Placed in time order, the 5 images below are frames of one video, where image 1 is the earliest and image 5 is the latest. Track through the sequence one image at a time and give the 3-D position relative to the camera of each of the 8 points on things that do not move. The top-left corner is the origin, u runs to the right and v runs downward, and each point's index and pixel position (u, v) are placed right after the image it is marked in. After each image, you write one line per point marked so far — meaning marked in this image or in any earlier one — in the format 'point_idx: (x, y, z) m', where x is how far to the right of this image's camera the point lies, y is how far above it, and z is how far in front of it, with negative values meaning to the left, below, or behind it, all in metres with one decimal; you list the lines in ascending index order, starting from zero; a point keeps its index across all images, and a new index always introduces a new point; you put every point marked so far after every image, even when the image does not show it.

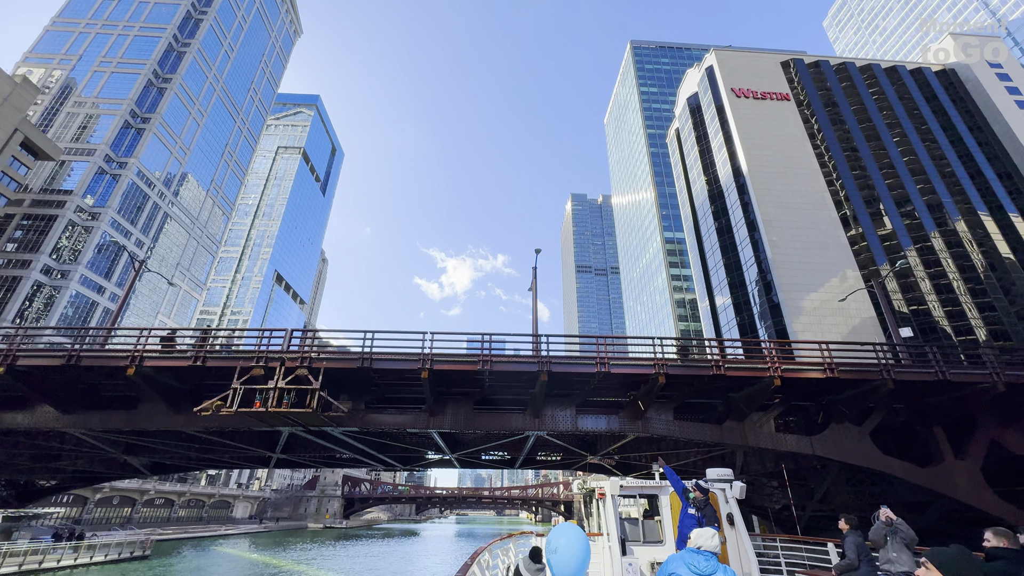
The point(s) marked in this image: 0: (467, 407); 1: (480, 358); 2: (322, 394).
0: (-1.7, -4.2, +16.2) m
1: (-1.0, -2.2, +14.2) m
2: (-5.8, -3.2, +13.6) m
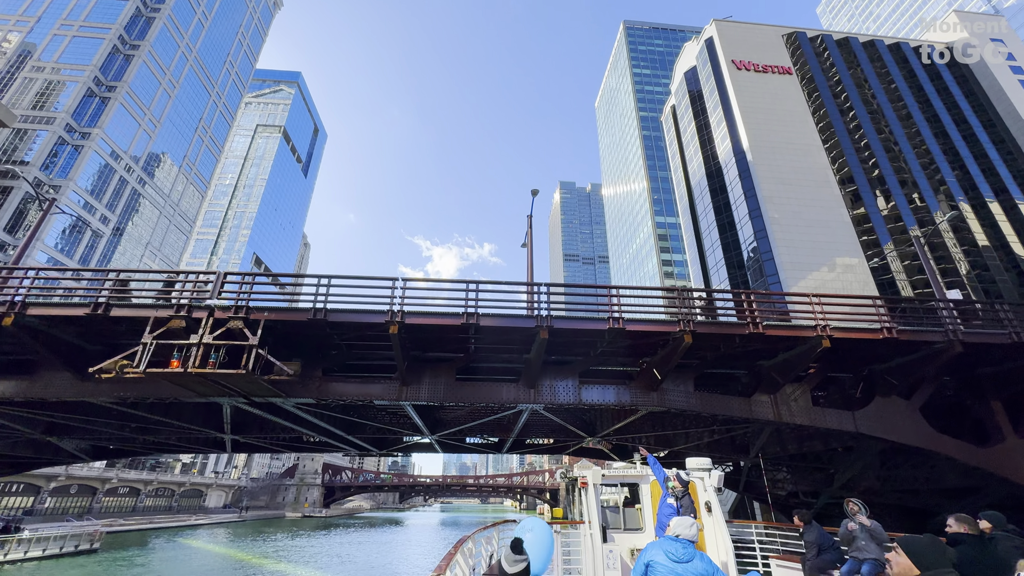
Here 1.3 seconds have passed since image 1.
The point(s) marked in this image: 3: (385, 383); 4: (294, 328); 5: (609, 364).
0: (-2.0, -2.5, +13.4) m
1: (-1.2, -0.6, +11.4) m
2: (-5.9, -1.5, +10.7) m
3: (-3.7, -2.7, +13.1) m
4: (-5.6, -0.9, +11.6) m
5: (+3.1, -2.4, +14.4) m
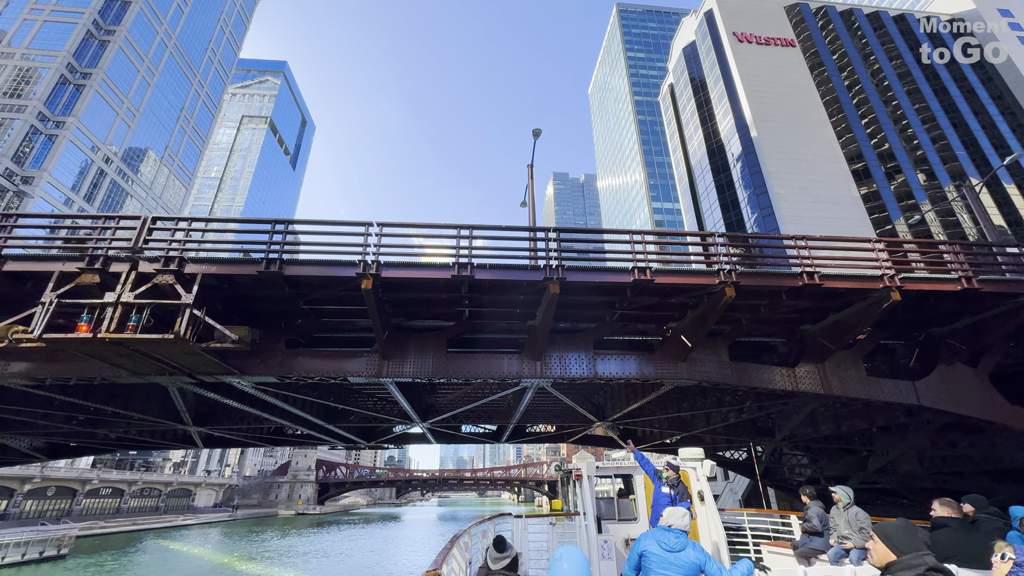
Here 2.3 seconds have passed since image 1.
0: (-1.9, -1.4, +11.2) m
1: (-1.1, +0.5, +9.2) m
2: (-5.9, -0.5, +8.5) m
3: (-3.7, -1.6, +10.9) m
4: (-5.5, +0.1, +9.4) m
5: (+3.1, -1.2, +12.3) m
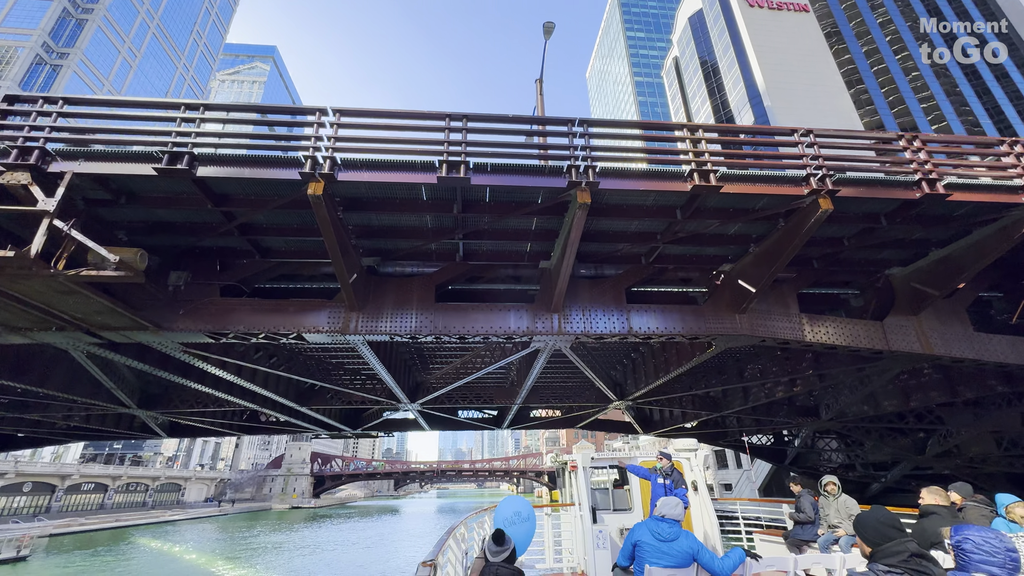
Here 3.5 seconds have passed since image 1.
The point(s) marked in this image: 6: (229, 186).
0: (-1.8, 0.0, +8.6) m
1: (-1.0, +1.8, +6.5) m
2: (-5.7, +0.7, +5.8) m
3: (-3.5, -0.4, +8.3) m
4: (-5.4, +1.4, +6.7) m
5: (+3.3, +0.1, +9.7) m
6: (-4.1, +1.4, +6.5) m
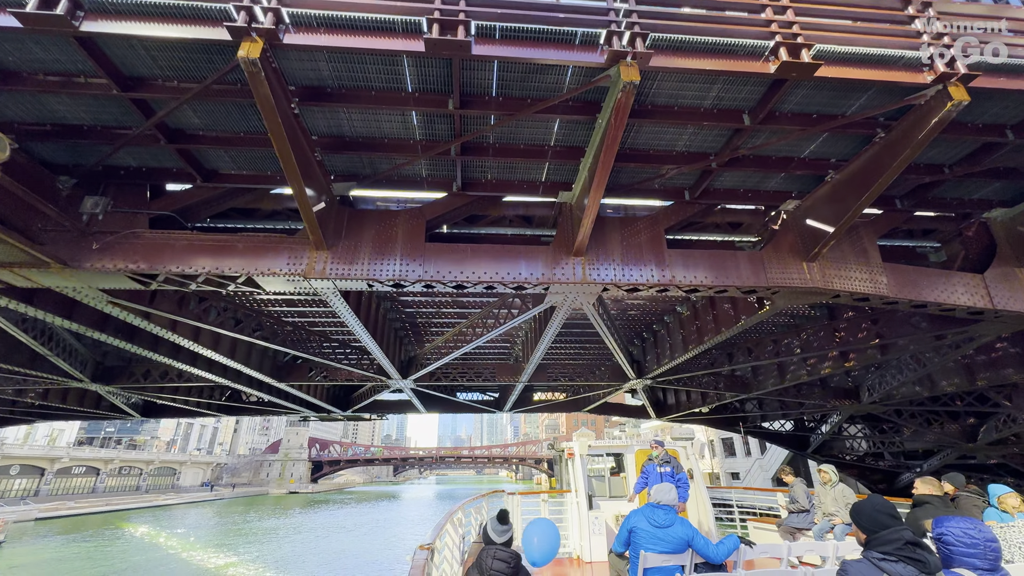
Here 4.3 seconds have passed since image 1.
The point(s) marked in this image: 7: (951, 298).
0: (-1.6, +0.9, +6.8) m
1: (-0.8, +2.7, +4.7) m
2: (-5.5, +1.6, +4.0) m
3: (-3.3, +0.6, +6.5) m
4: (-5.2, +2.3, +4.9) m
5: (+3.4, +1.1, +7.9) m
6: (-3.9, +2.3, +4.7) m
7: (+6.9, -0.2, +7.1) m
